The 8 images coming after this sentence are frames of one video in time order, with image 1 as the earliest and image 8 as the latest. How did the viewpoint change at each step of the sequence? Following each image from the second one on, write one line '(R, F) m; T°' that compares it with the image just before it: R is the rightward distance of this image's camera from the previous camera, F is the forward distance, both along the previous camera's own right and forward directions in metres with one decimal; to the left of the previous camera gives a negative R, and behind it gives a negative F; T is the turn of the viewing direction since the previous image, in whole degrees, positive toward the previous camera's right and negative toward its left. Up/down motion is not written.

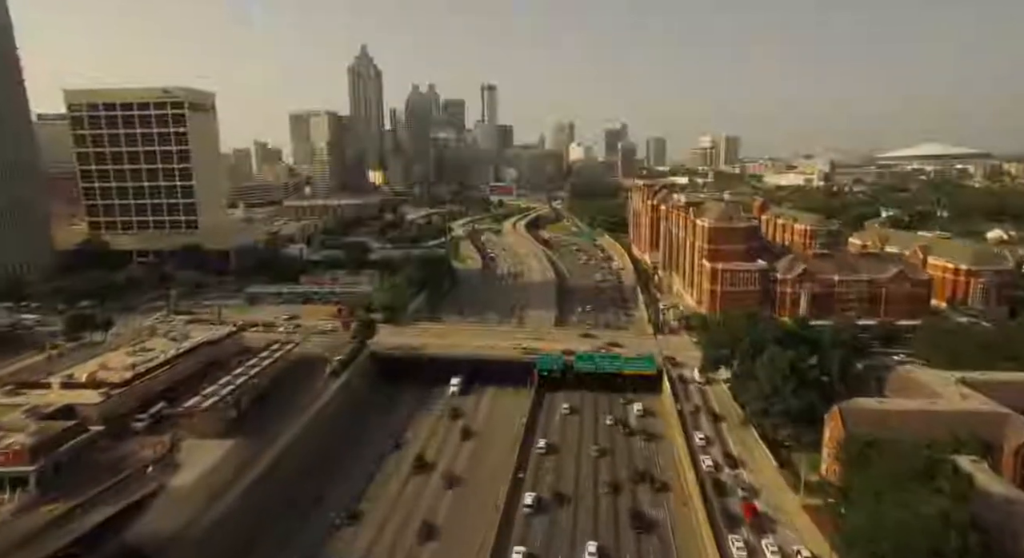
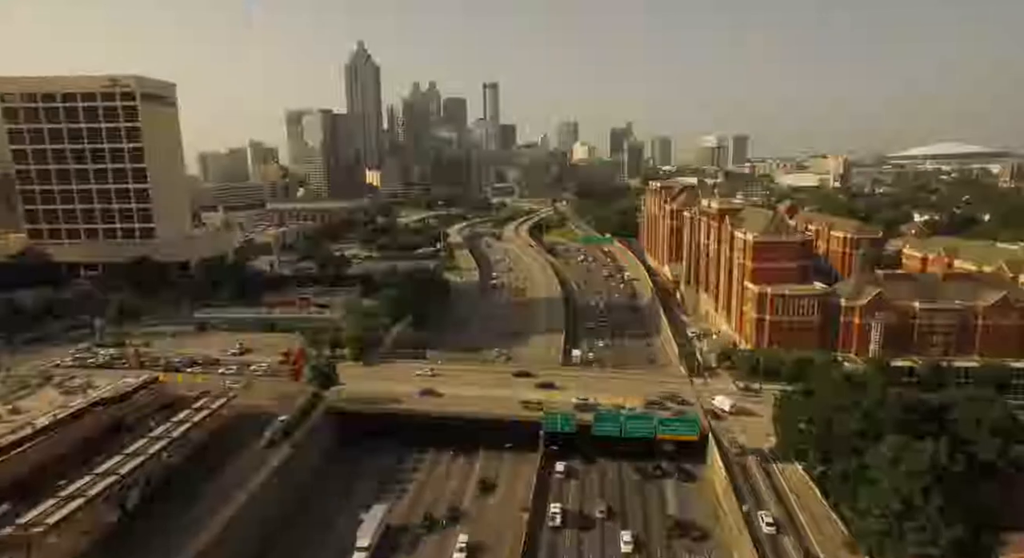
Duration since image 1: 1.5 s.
(+0.2, +8.2) m; 0°
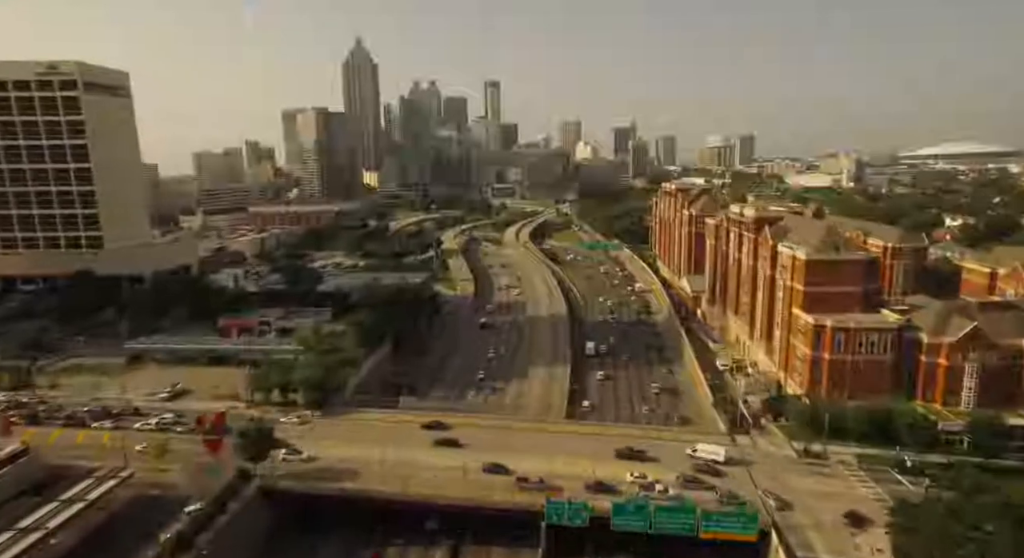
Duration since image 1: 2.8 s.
(+0.3, +7.0) m; 0°
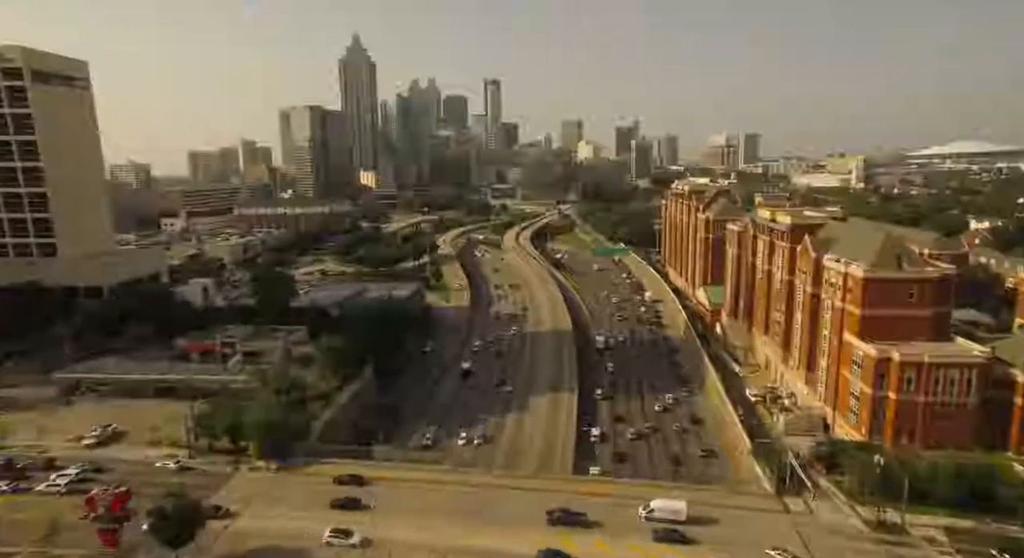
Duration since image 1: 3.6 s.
(+0.1, +5.0) m; 0°
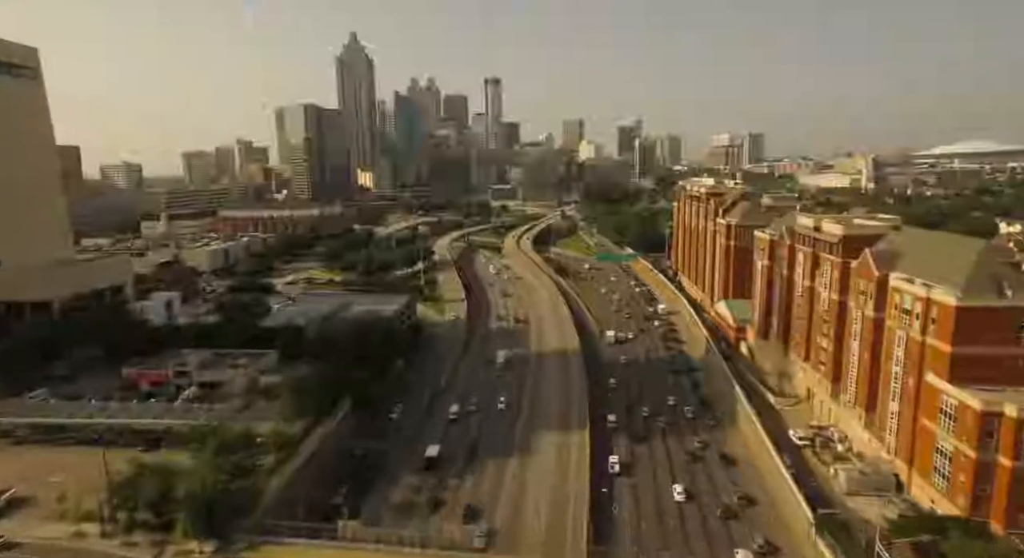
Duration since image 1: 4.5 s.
(0.0, +5.0) m; 0°
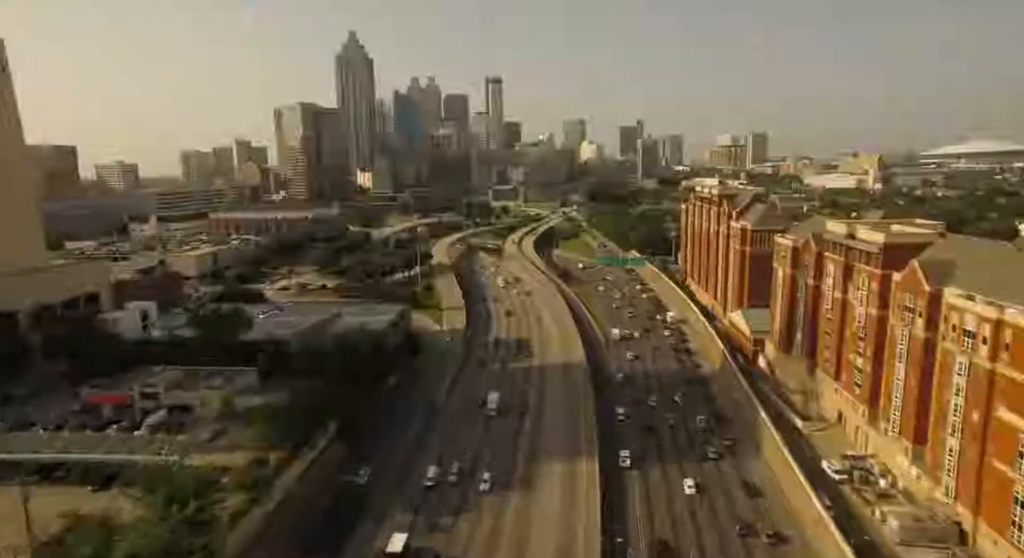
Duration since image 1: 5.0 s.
(0.0, +2.9) m; 0°
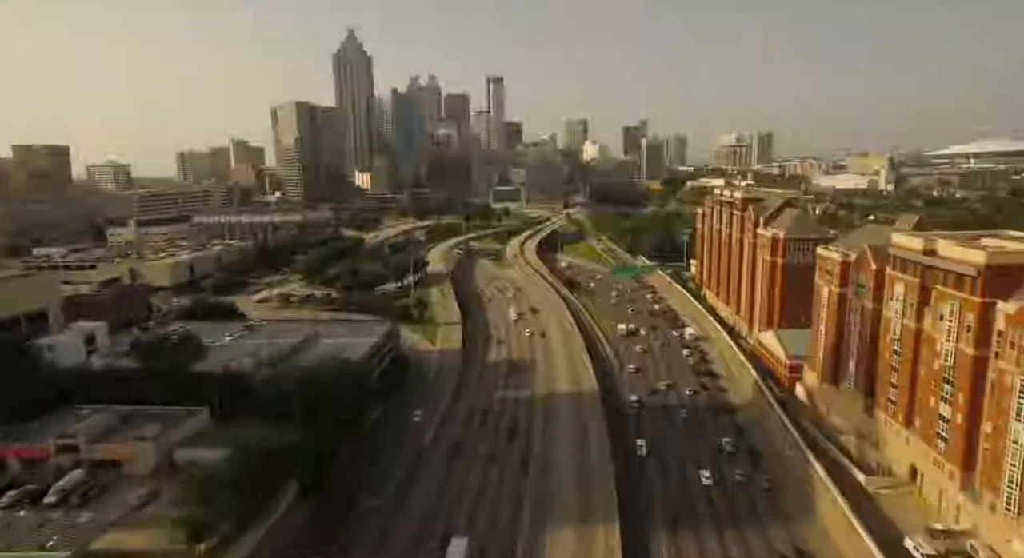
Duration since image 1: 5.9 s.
(0.0, +5.1) m; 0°
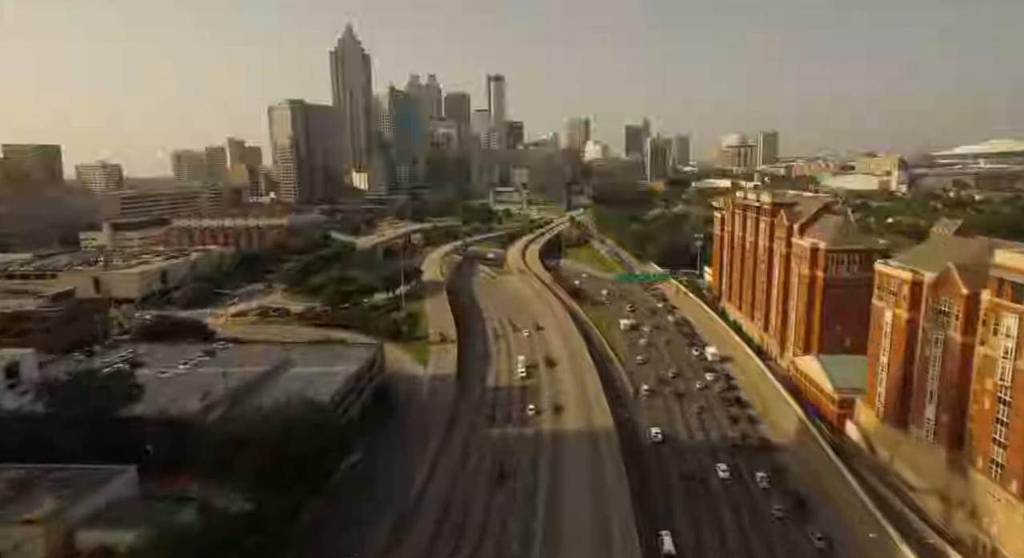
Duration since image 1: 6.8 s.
(-0.1, +5.2) m; 0°
